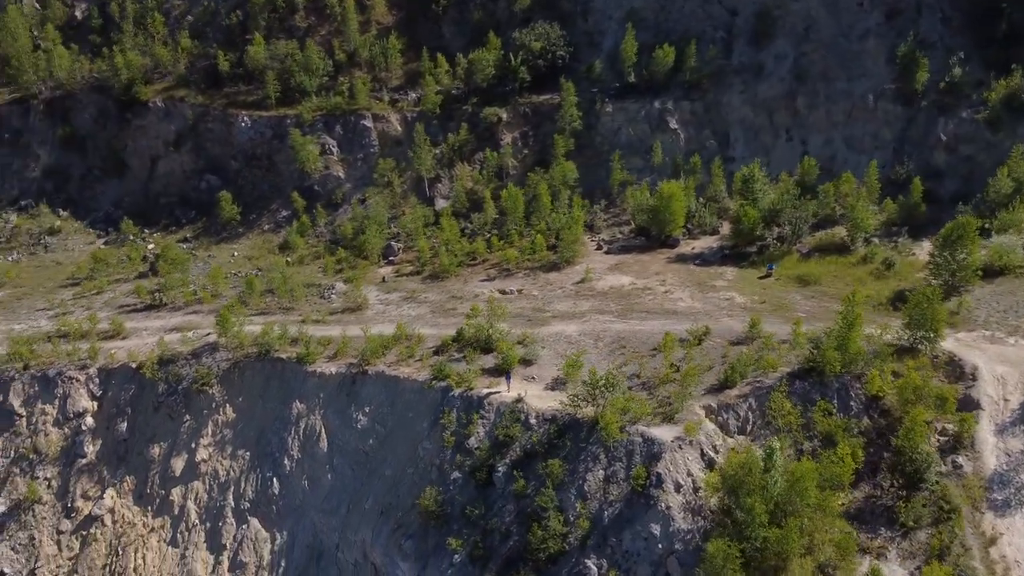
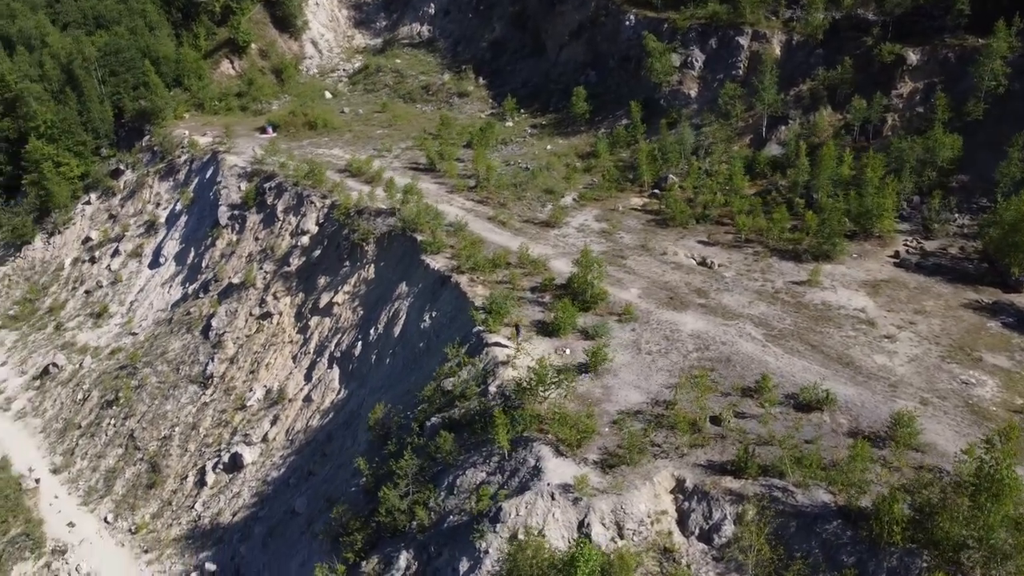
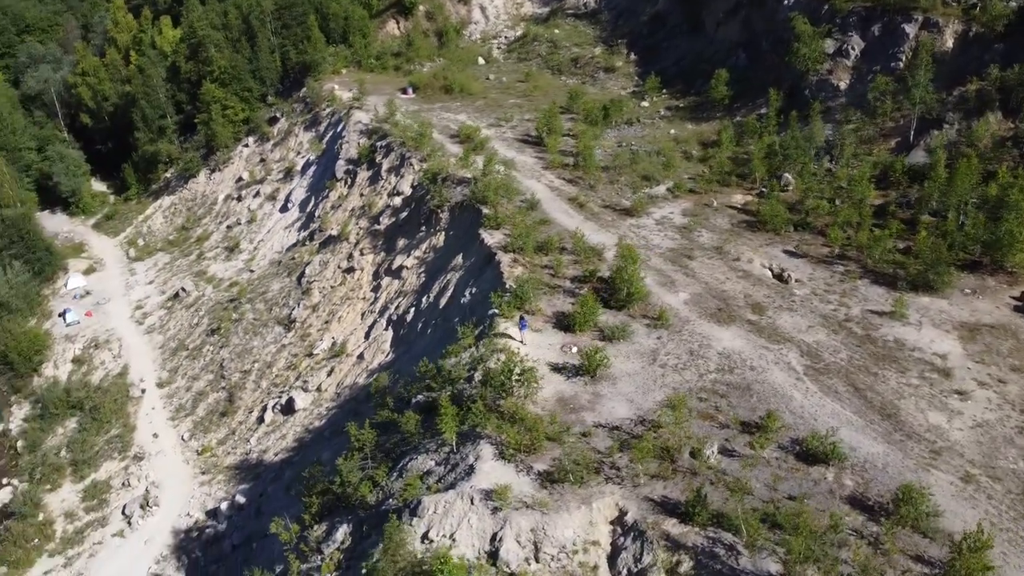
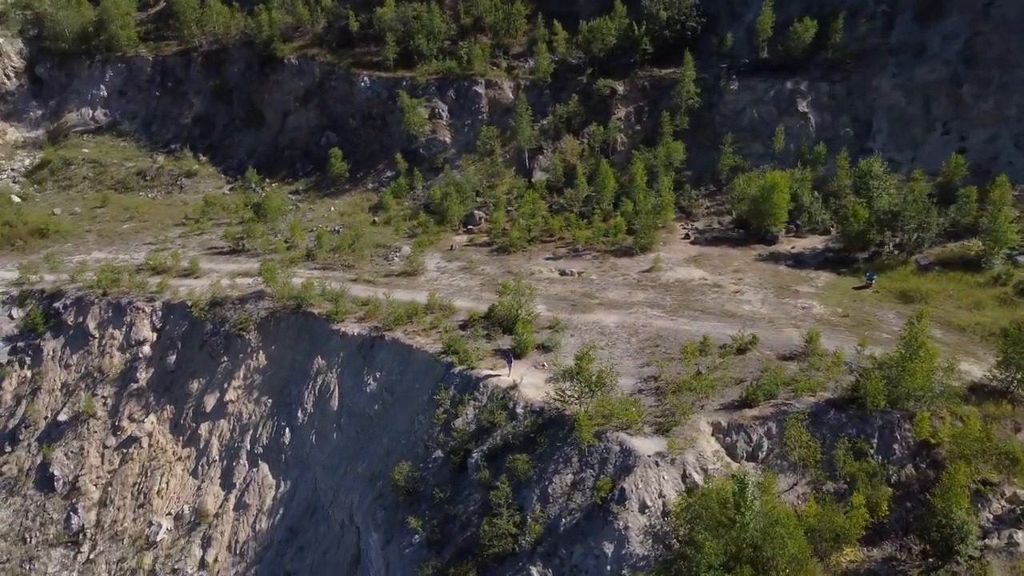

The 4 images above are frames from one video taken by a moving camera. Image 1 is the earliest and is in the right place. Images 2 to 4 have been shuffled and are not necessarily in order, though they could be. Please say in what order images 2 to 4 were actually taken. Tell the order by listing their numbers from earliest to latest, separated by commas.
4, 2, 3
